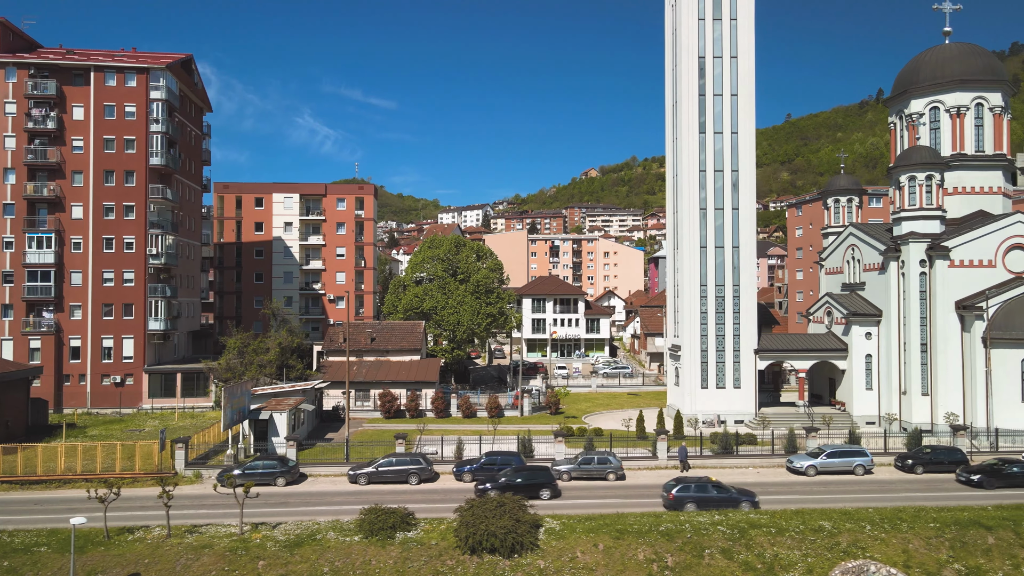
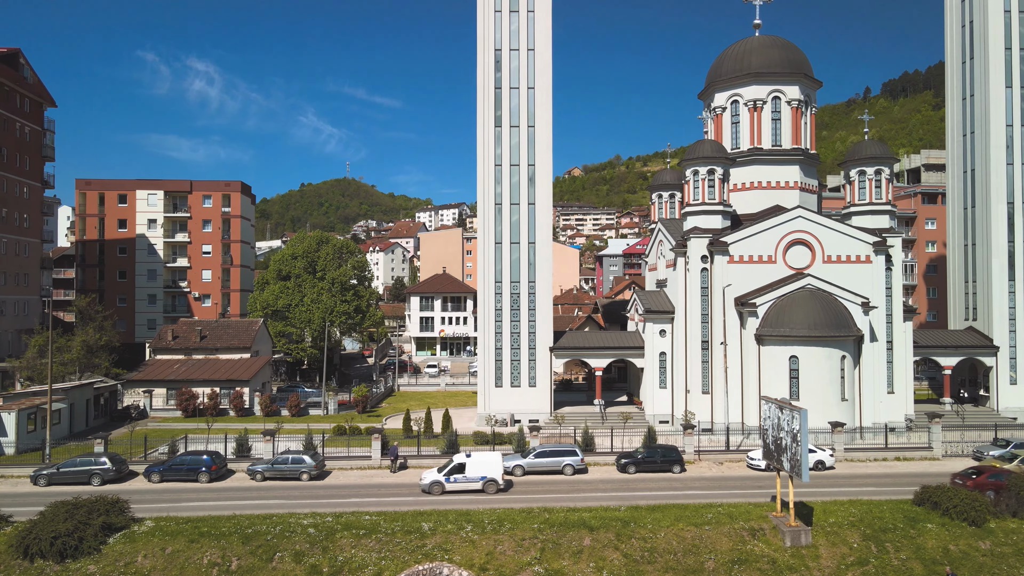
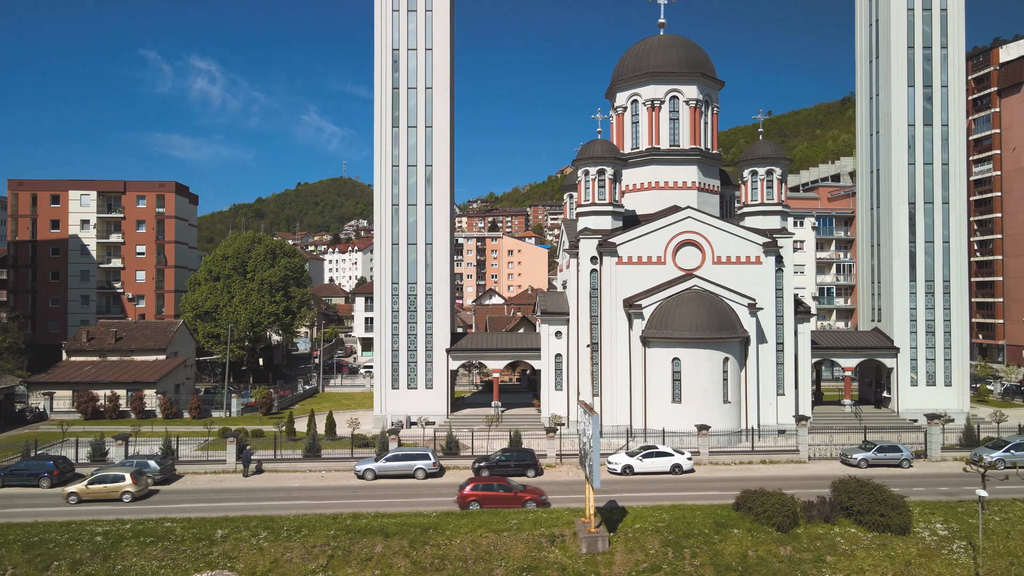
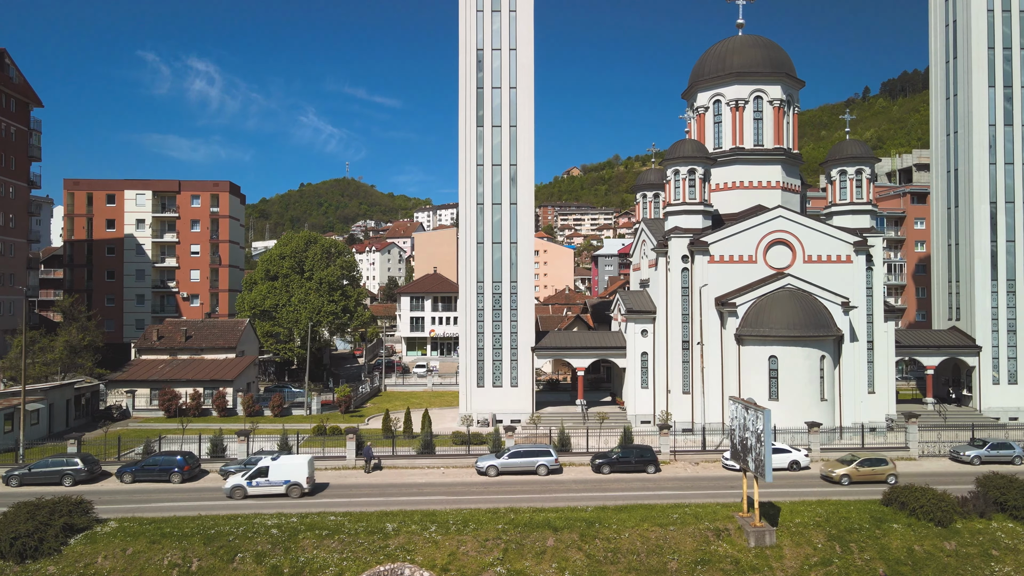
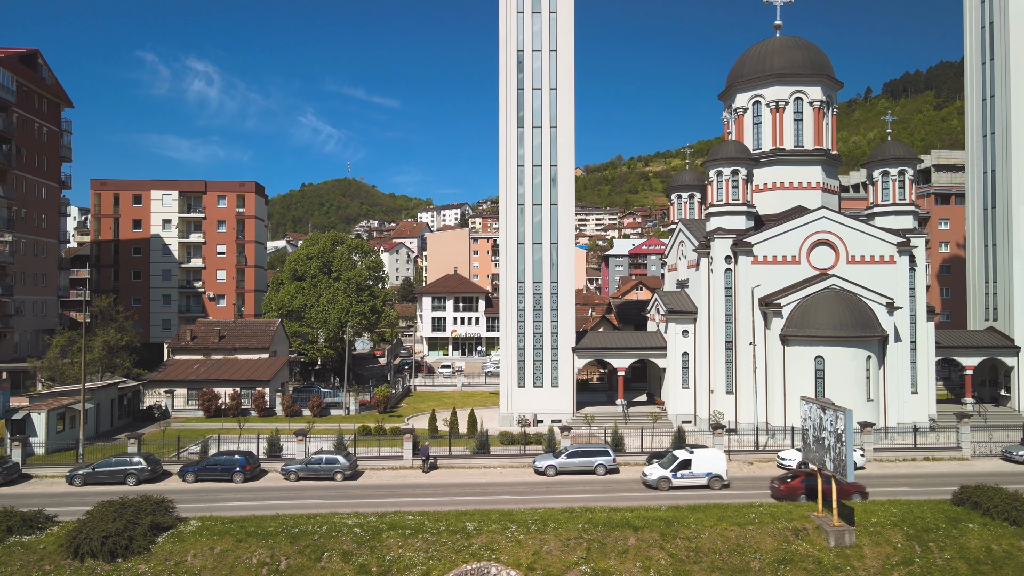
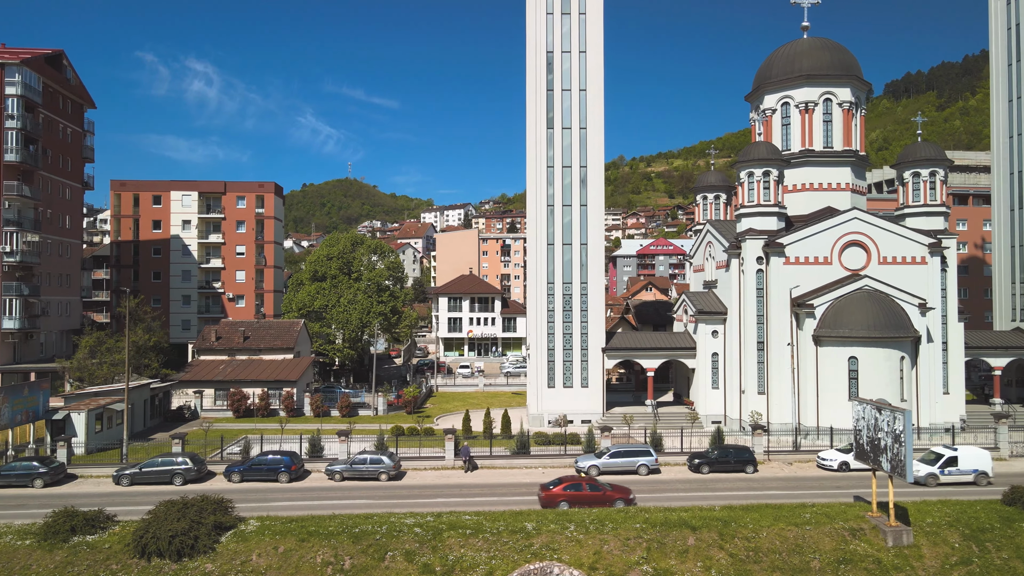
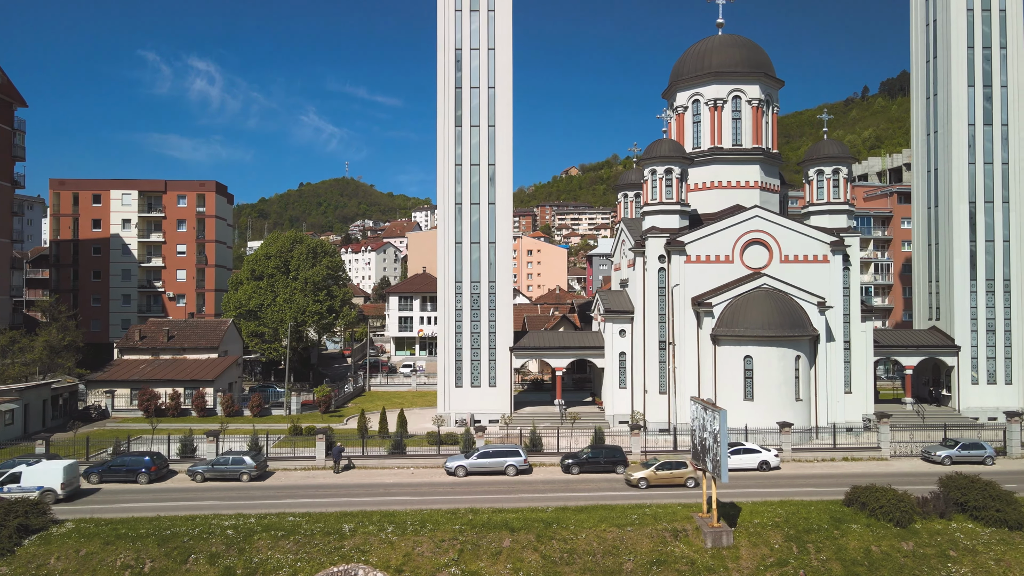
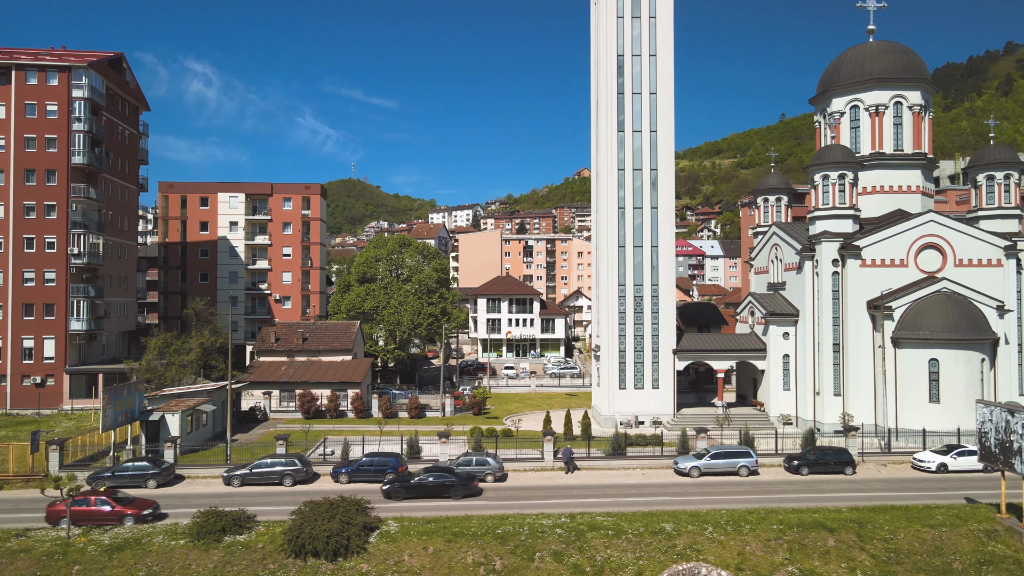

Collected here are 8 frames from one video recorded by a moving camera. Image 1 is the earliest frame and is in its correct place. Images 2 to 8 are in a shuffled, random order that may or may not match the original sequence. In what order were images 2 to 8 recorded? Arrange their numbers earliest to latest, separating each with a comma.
8, 6, 5, 2, 4, 7, 3
